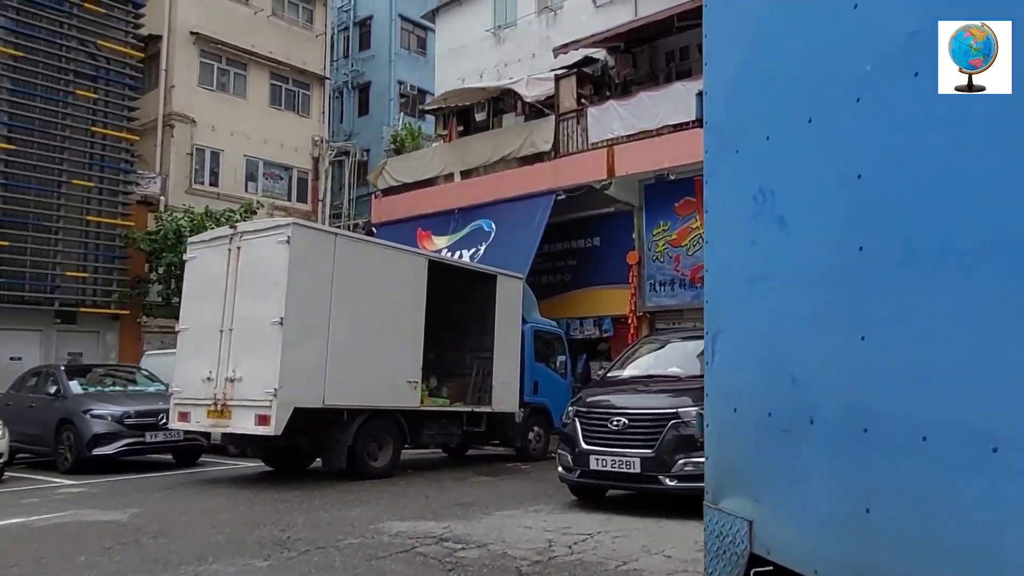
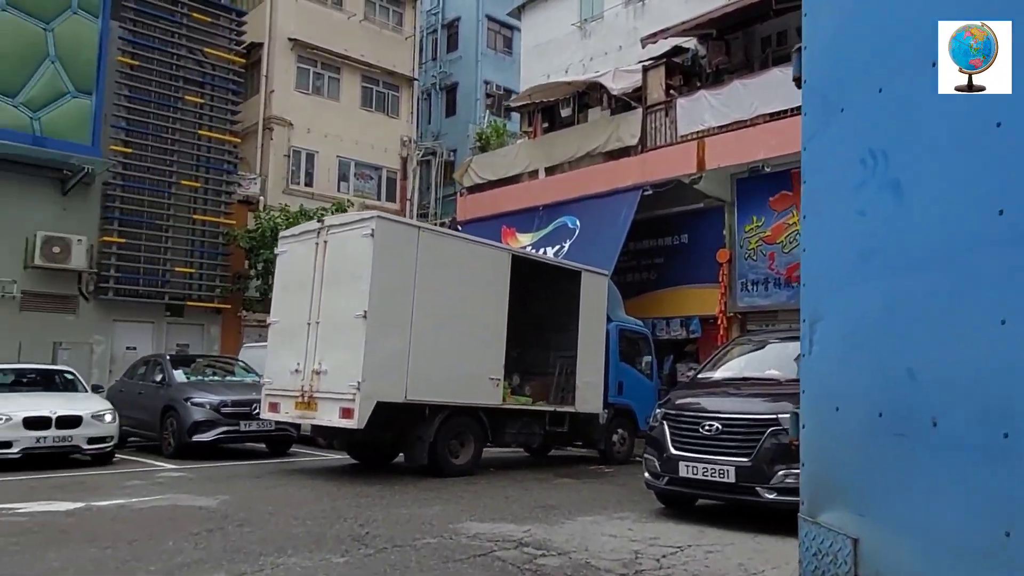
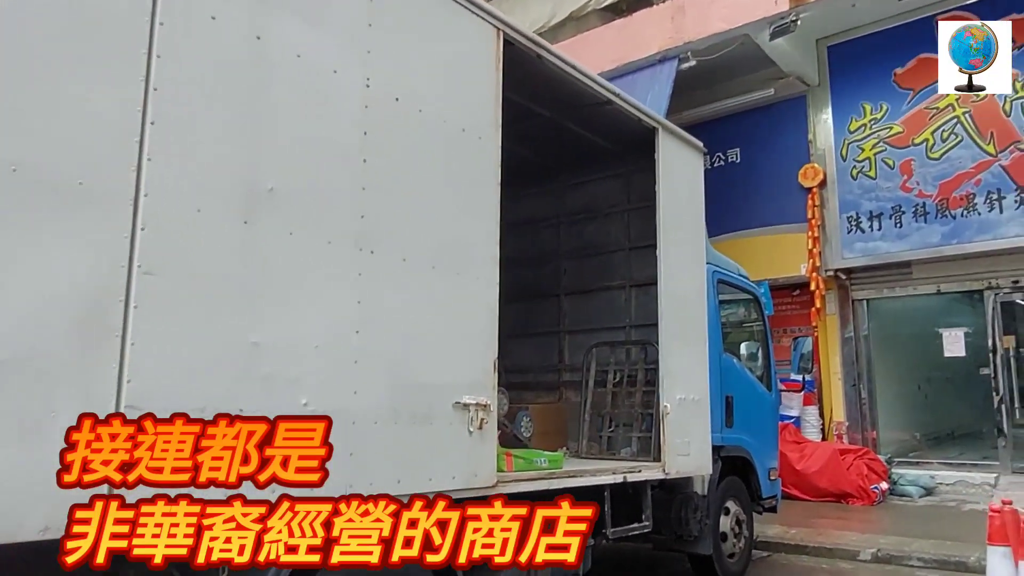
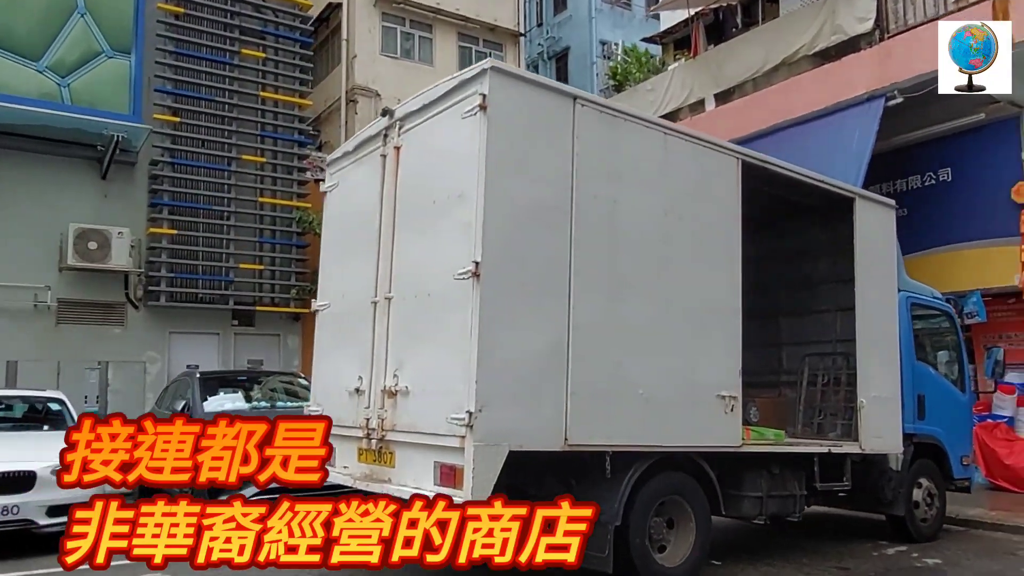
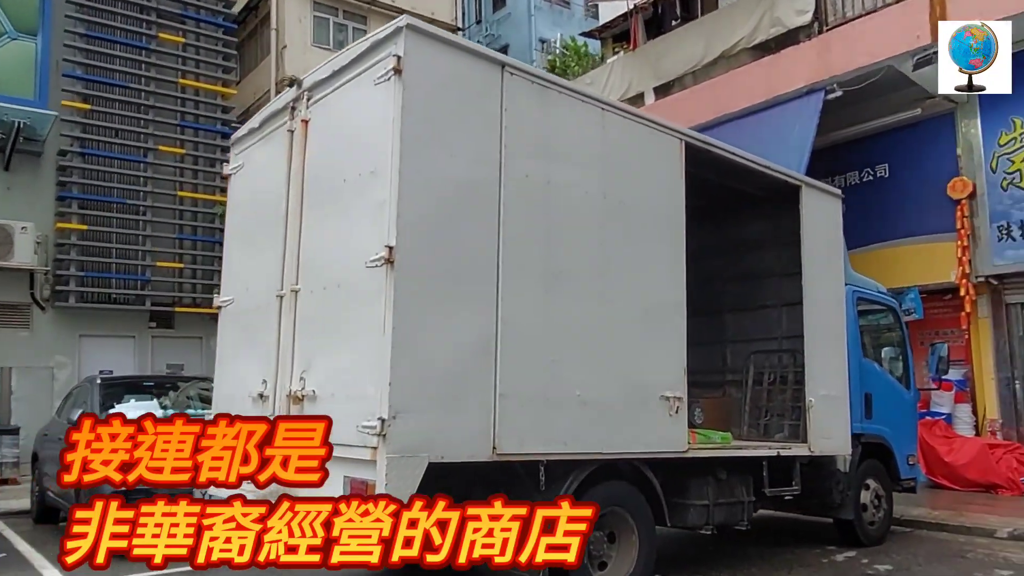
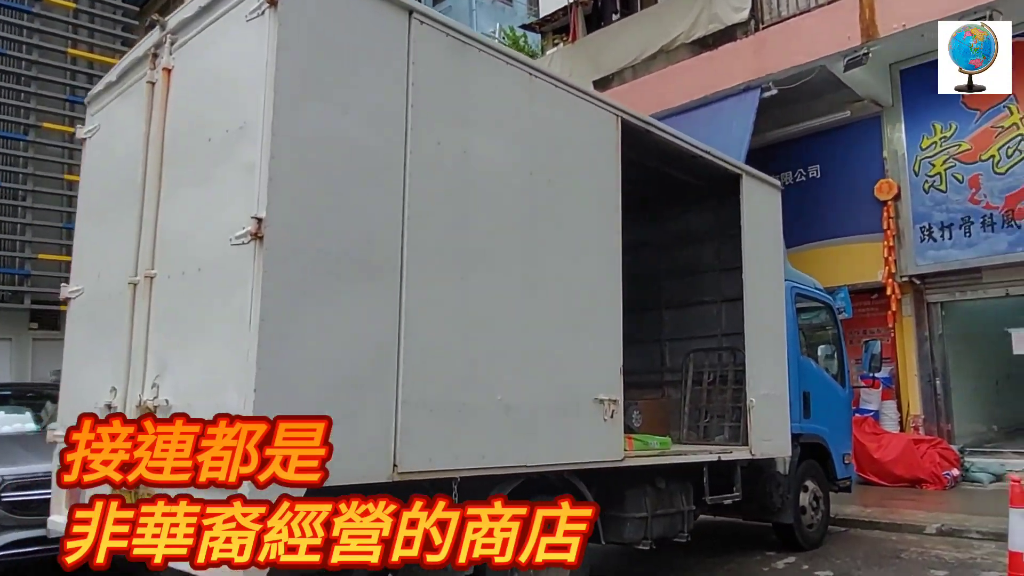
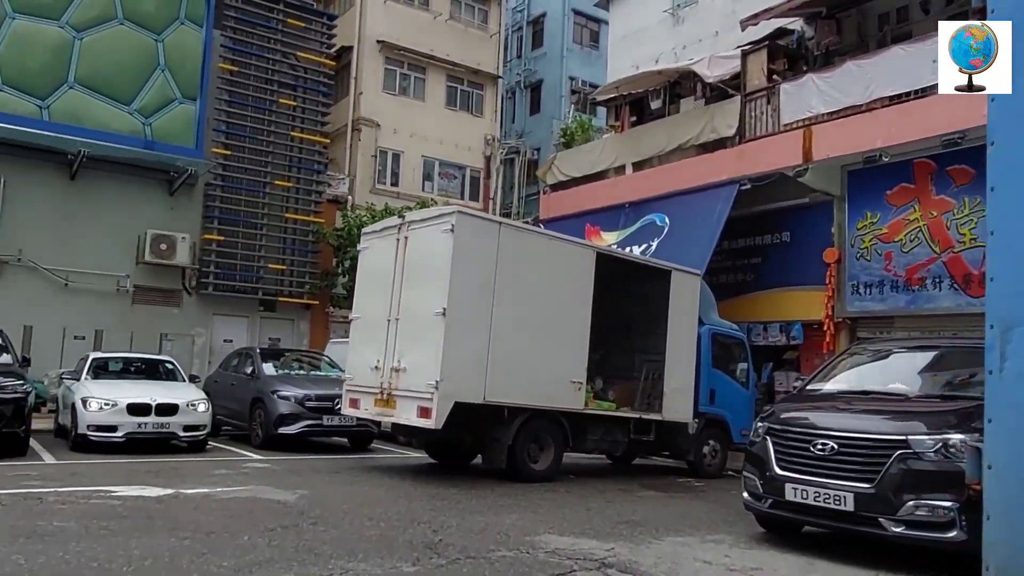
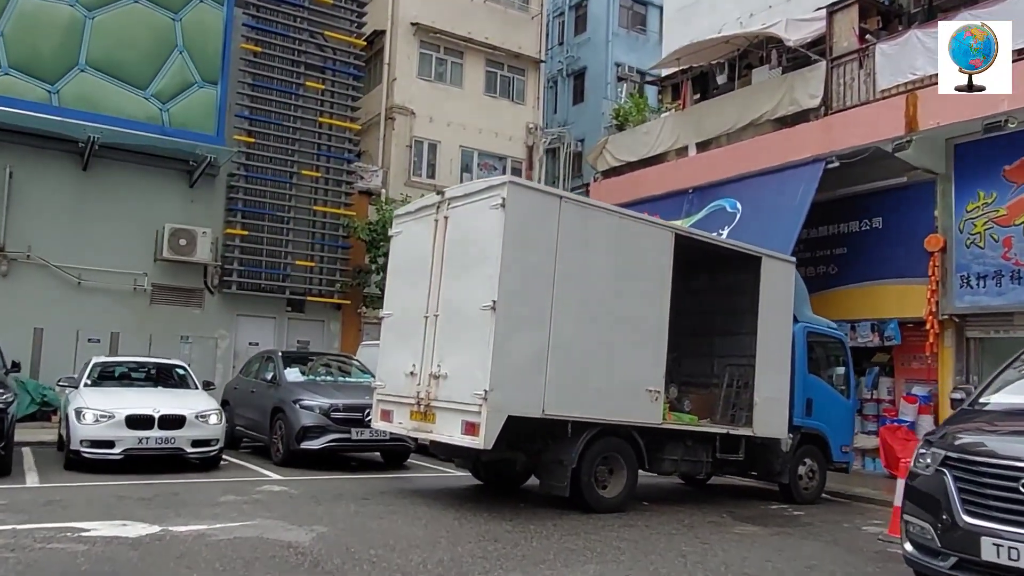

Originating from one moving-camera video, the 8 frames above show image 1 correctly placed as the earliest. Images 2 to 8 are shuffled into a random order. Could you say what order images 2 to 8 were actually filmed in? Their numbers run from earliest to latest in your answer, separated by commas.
2, 7, 8, 4, 5, 6, 3
